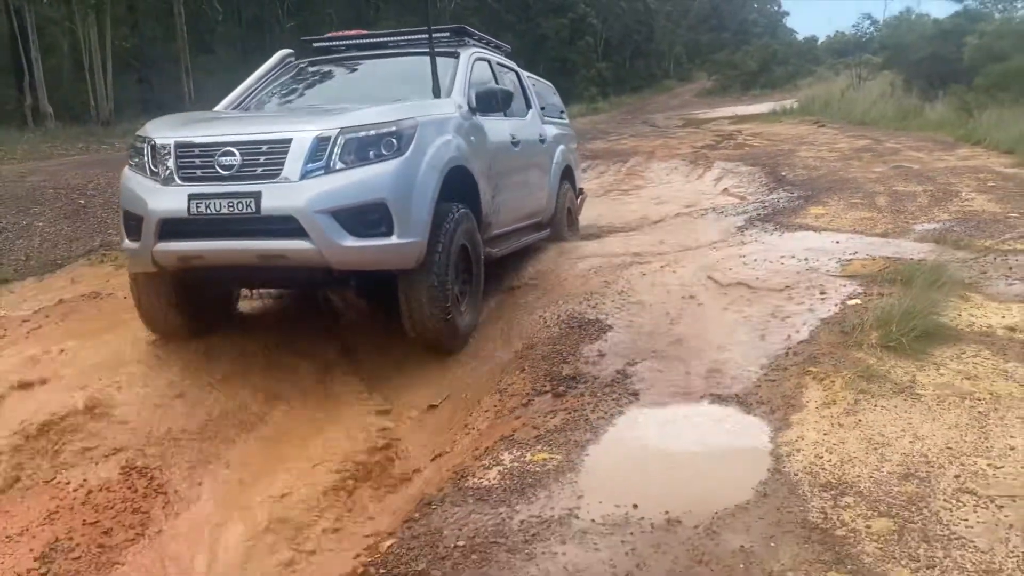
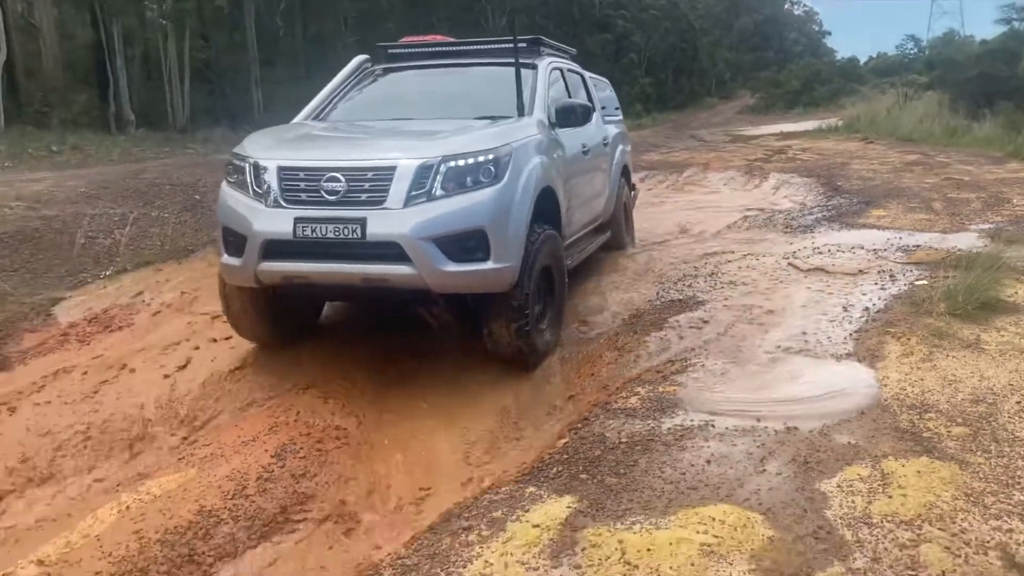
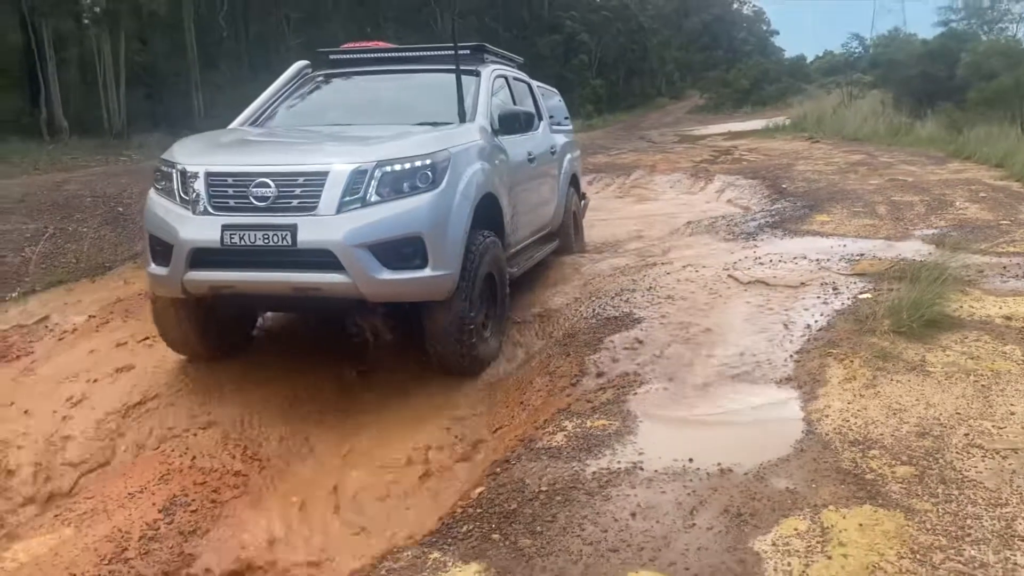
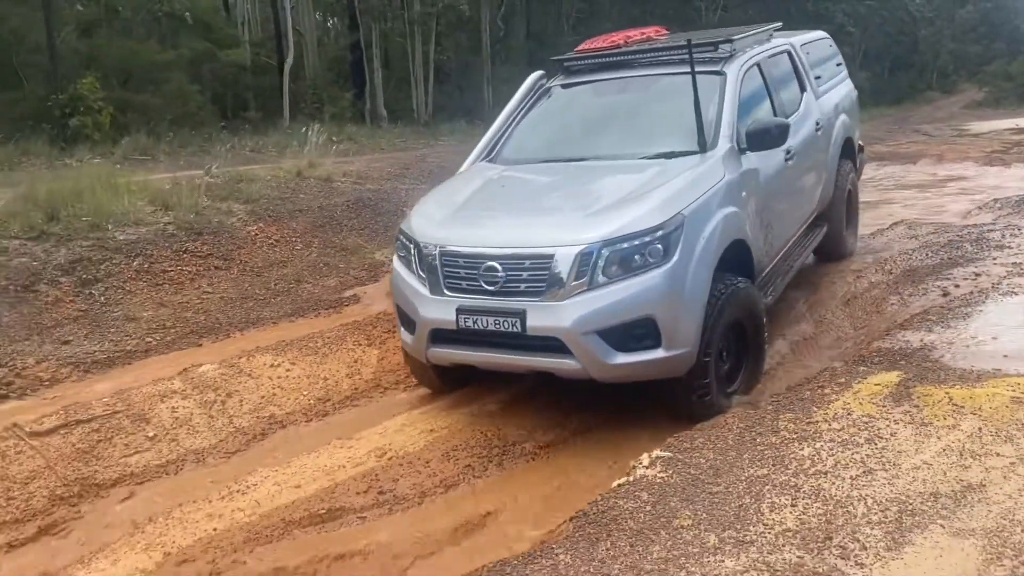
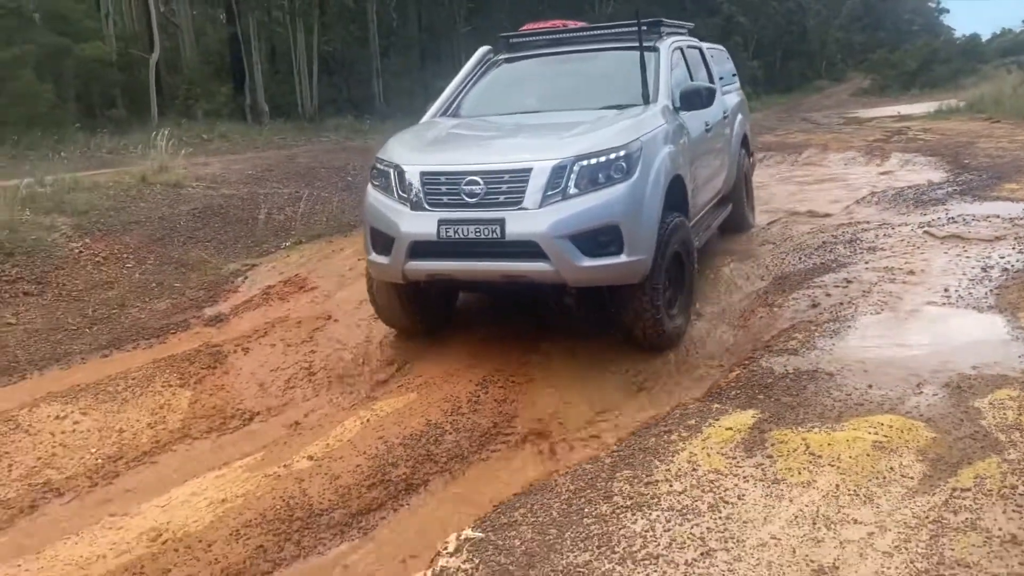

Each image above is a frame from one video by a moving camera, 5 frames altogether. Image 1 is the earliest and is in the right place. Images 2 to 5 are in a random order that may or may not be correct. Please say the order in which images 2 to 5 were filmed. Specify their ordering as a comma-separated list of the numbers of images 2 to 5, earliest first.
3, 2, 5, 4
